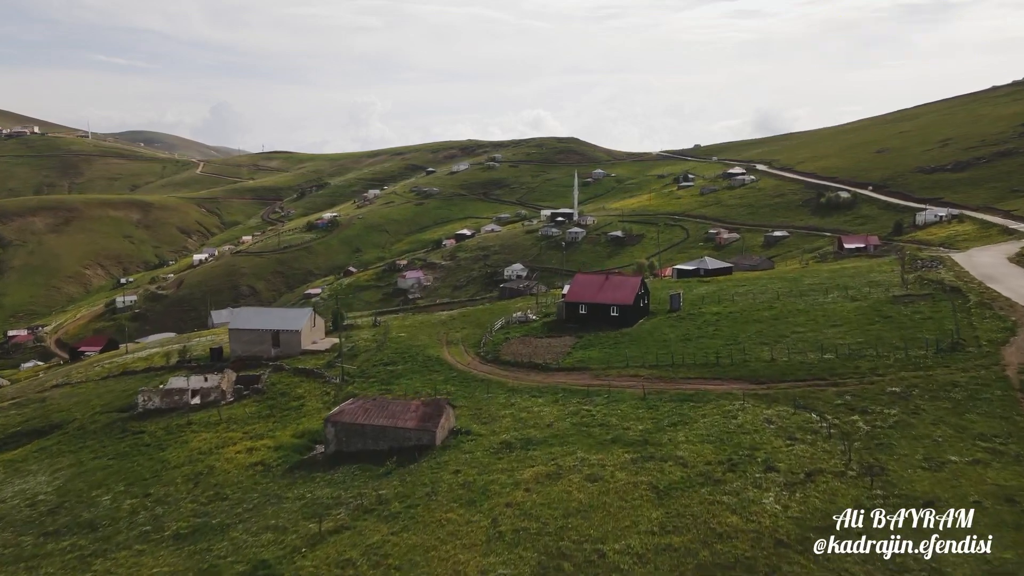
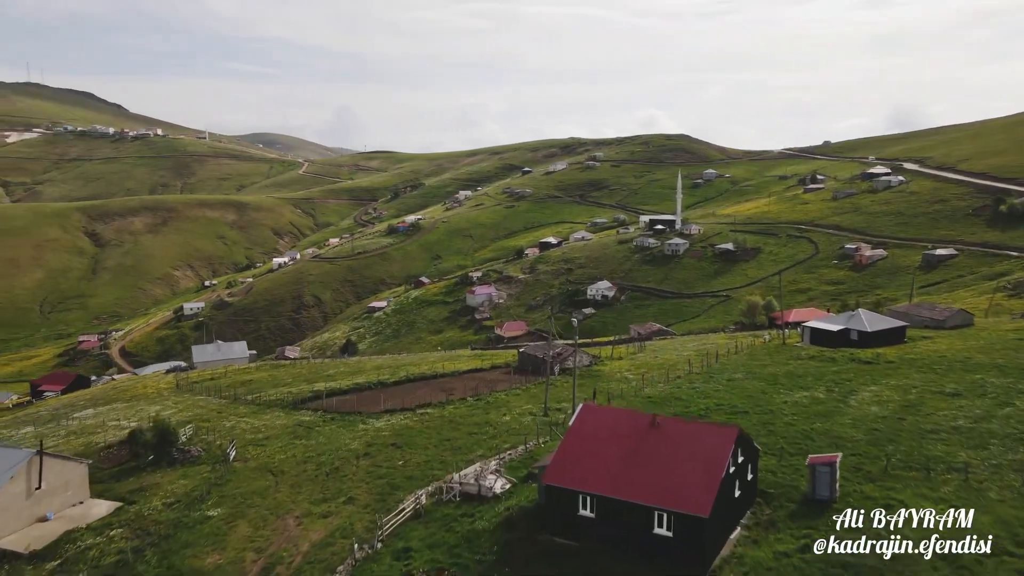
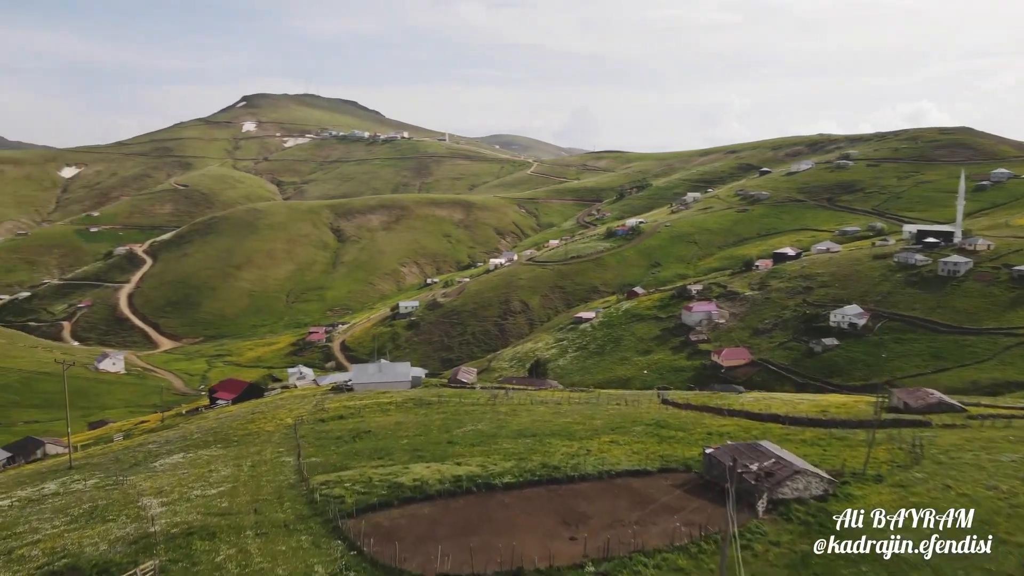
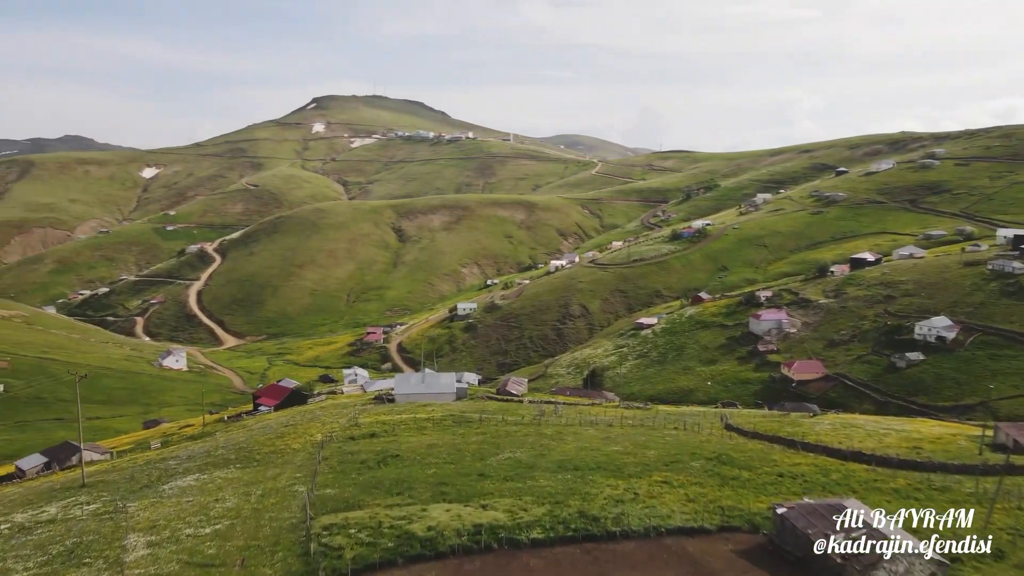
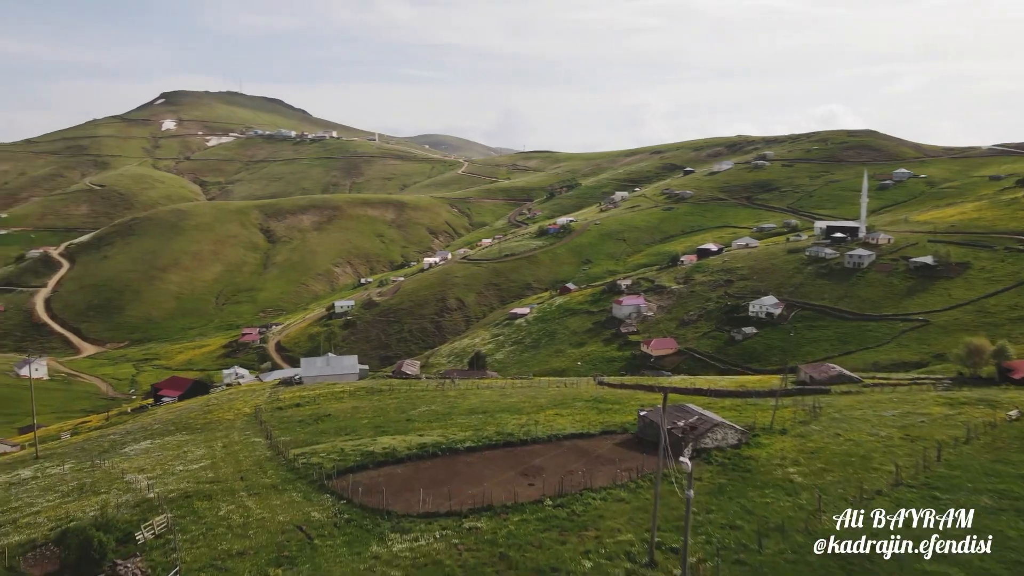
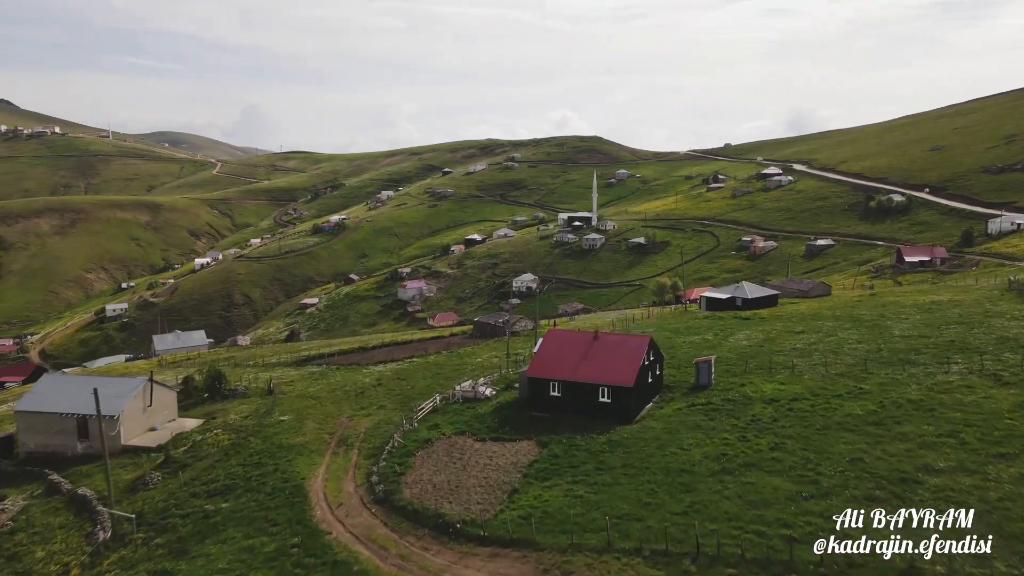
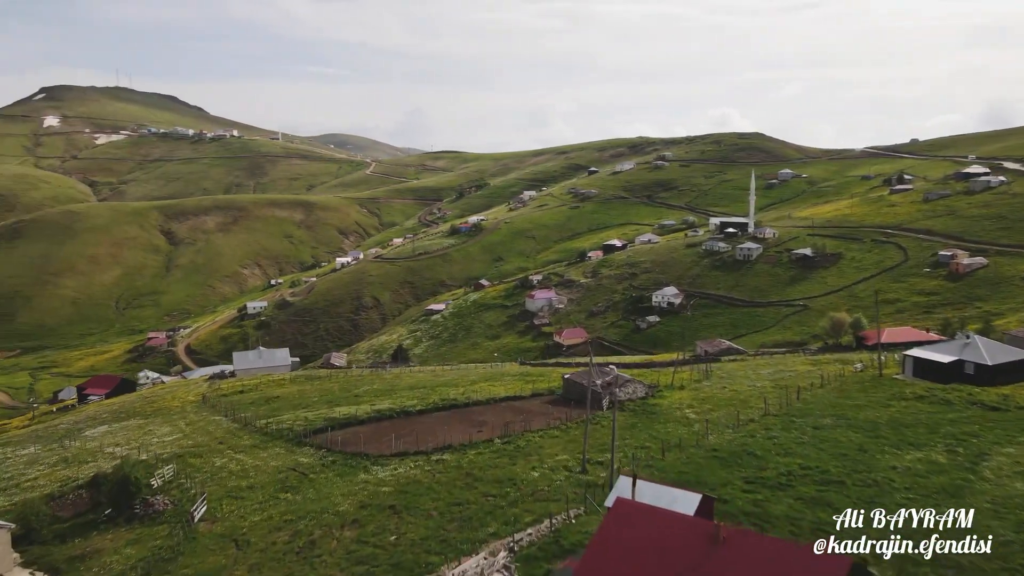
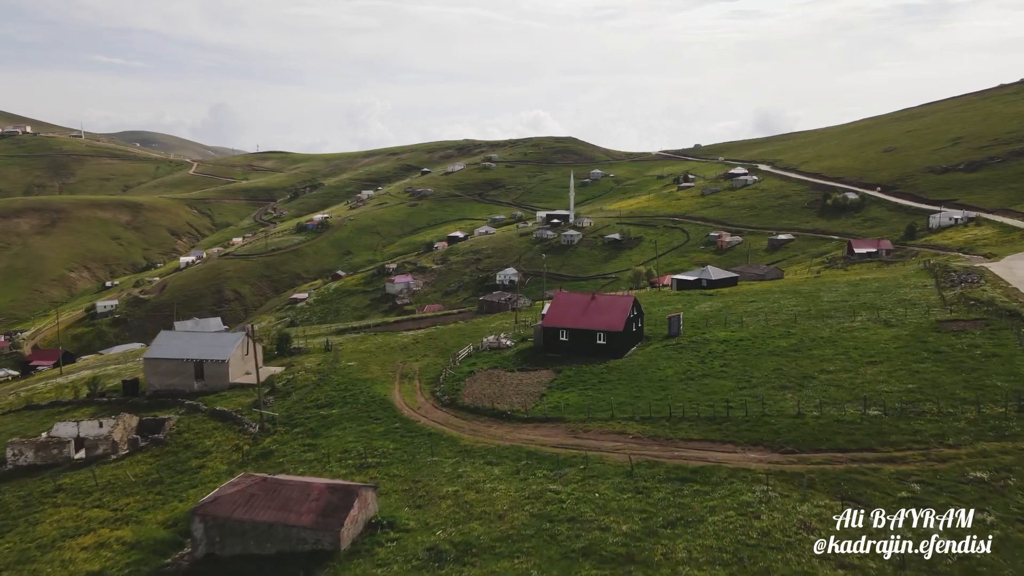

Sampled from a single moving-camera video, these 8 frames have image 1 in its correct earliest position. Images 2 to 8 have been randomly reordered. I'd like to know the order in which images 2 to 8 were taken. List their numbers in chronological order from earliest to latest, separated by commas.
8, 6, 2, 7, 5, 3, 4
